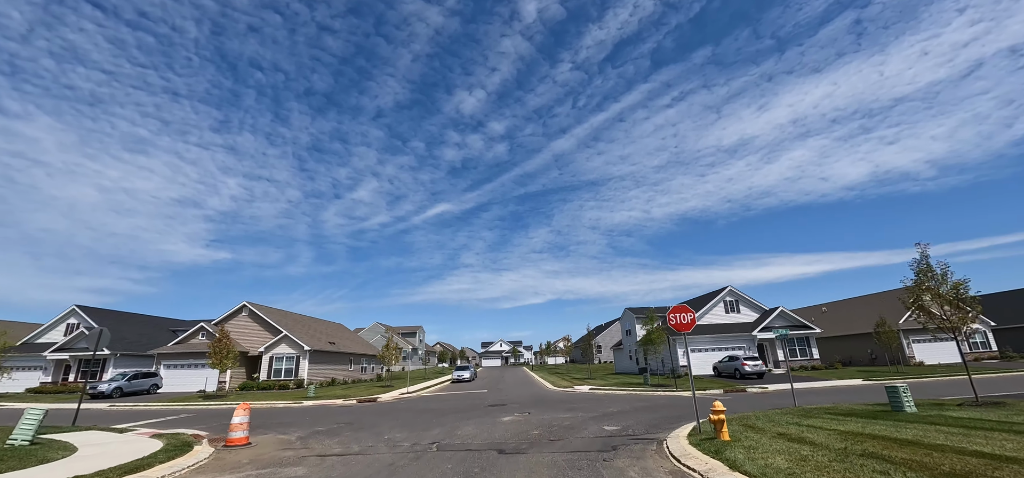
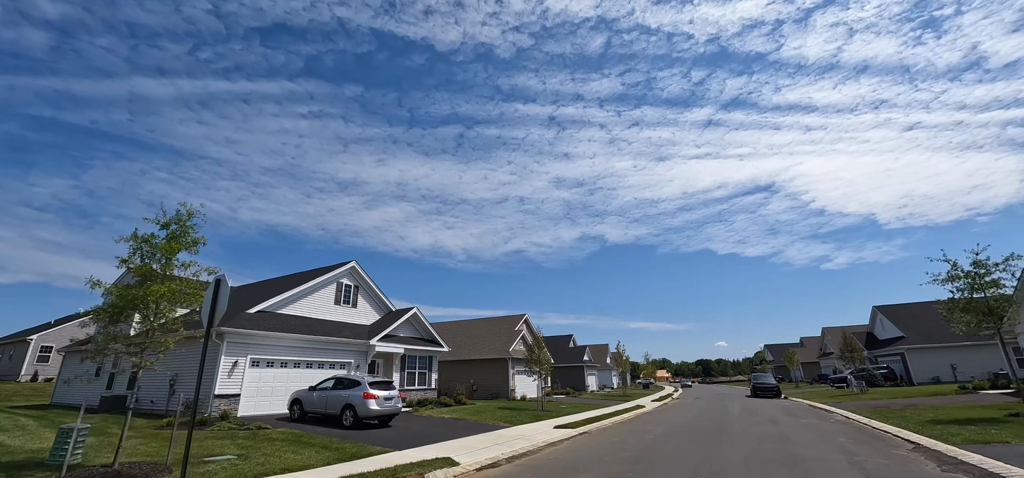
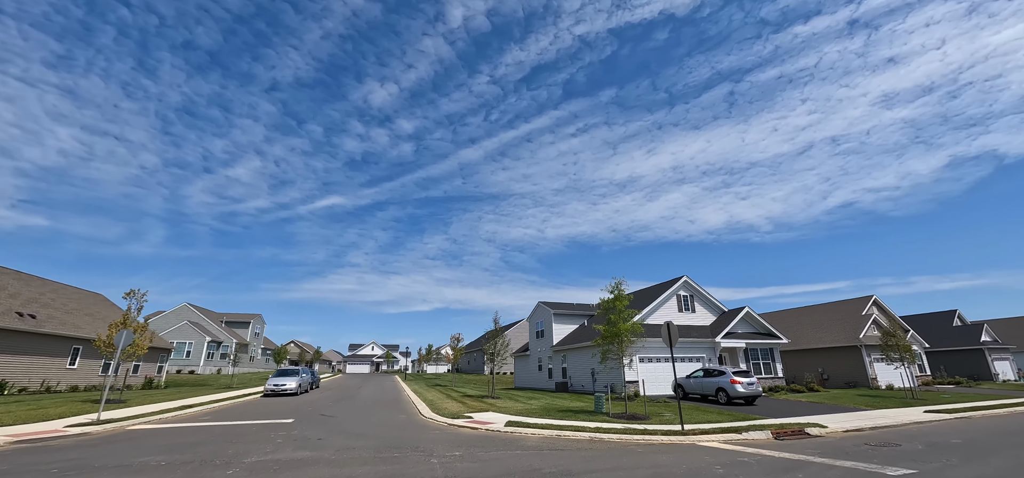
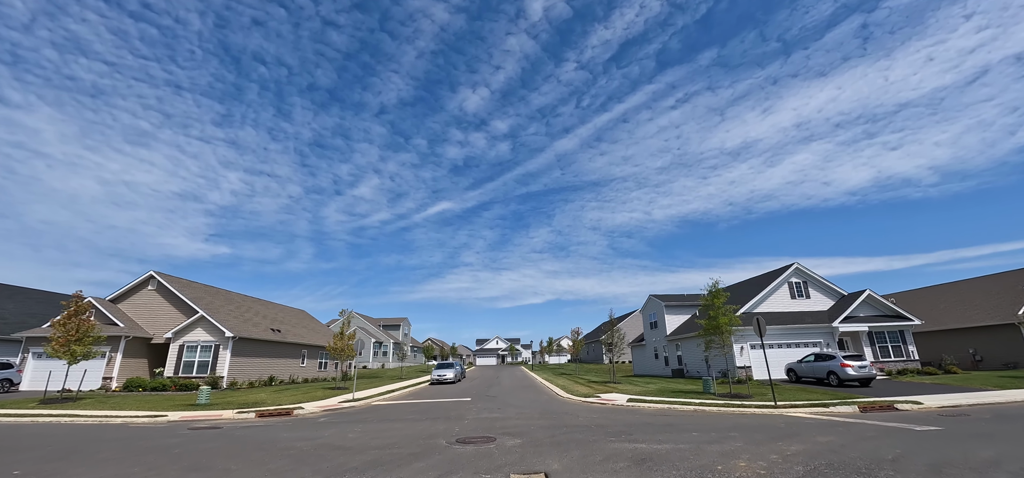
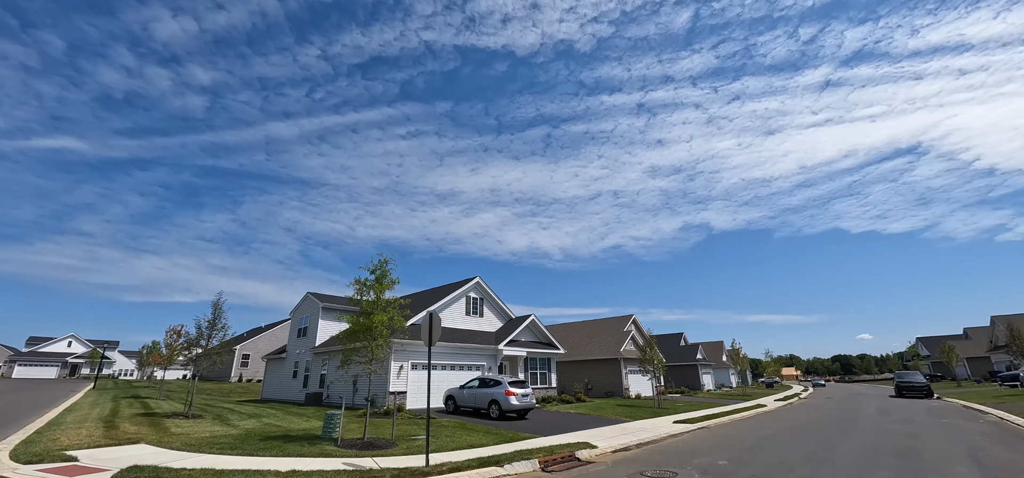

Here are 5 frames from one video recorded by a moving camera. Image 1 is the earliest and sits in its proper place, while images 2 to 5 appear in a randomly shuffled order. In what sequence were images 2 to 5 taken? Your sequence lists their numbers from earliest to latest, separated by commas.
4, 3, 5, 2
